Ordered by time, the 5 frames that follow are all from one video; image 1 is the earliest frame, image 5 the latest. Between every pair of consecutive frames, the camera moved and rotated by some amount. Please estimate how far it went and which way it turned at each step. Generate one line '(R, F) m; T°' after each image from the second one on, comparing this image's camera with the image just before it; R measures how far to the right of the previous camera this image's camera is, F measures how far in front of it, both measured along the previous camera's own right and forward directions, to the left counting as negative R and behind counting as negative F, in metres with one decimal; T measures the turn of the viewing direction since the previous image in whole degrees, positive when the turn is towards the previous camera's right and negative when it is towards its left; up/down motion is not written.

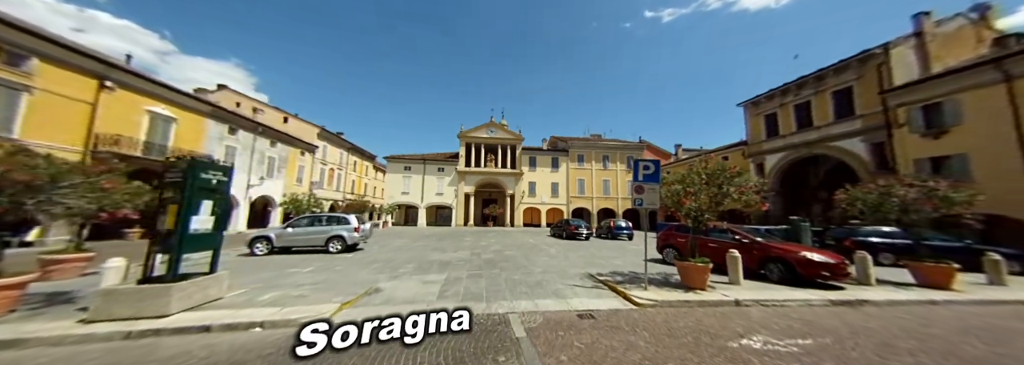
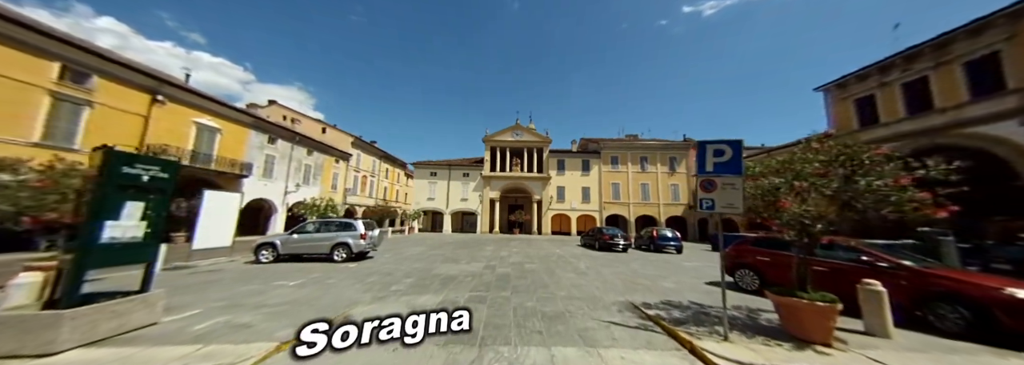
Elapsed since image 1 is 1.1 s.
(+0.4, +1.8) m; -7°
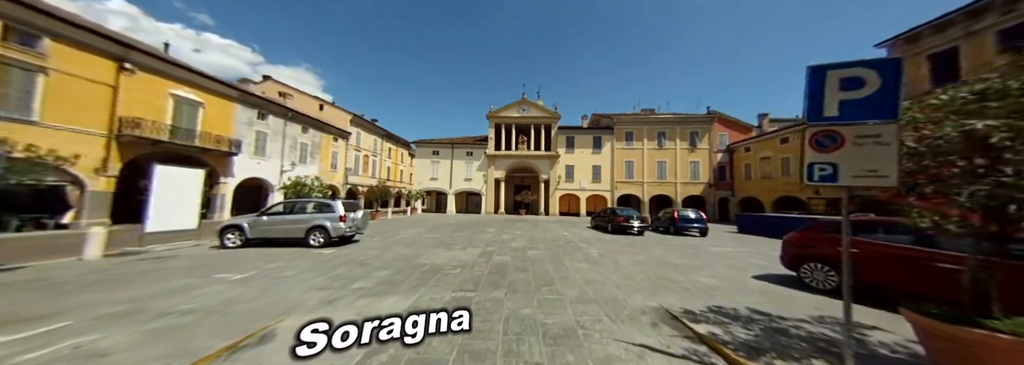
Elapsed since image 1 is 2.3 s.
(+0.3, +1.7) m; -2°
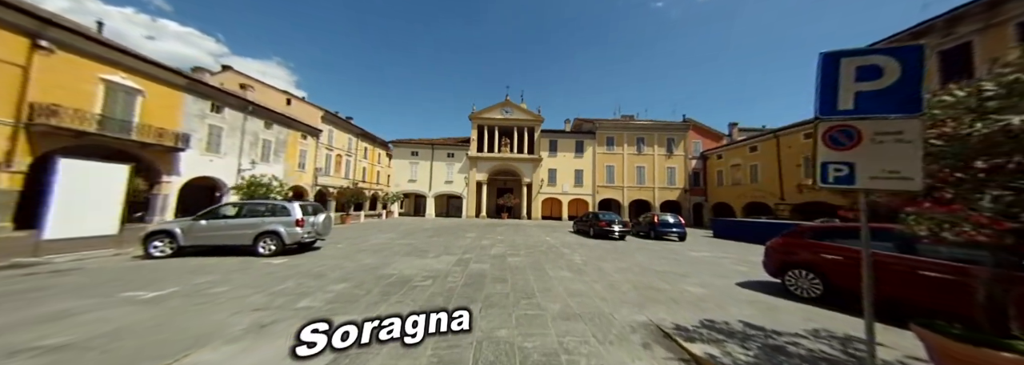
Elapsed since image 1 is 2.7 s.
(+0.1, +0.6) m; +4°
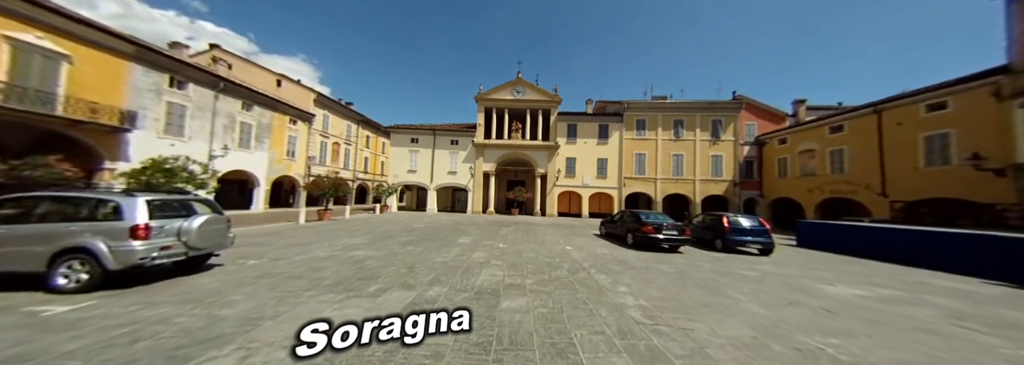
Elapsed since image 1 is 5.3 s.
(+0.3, +4.1) m; -3°
